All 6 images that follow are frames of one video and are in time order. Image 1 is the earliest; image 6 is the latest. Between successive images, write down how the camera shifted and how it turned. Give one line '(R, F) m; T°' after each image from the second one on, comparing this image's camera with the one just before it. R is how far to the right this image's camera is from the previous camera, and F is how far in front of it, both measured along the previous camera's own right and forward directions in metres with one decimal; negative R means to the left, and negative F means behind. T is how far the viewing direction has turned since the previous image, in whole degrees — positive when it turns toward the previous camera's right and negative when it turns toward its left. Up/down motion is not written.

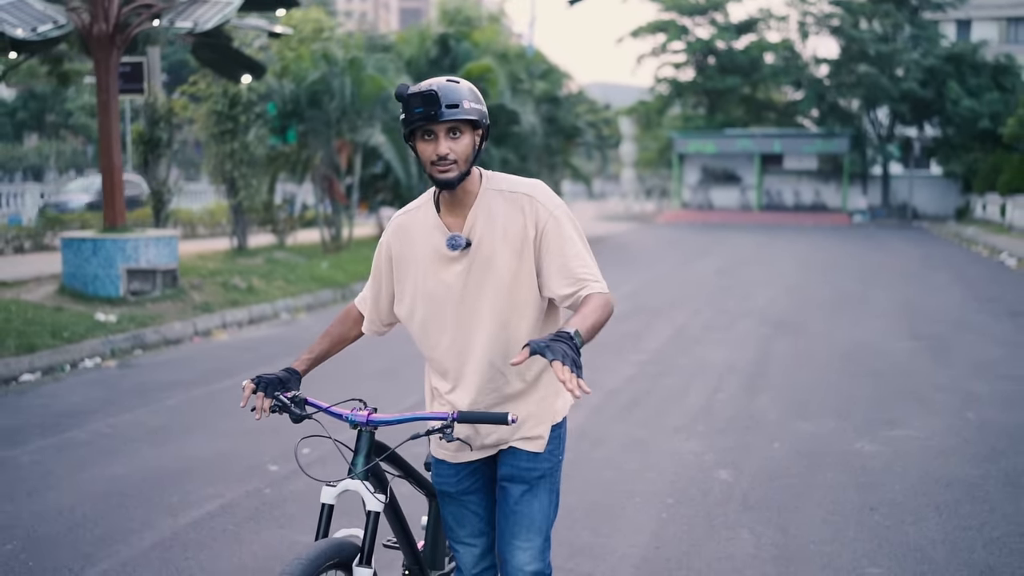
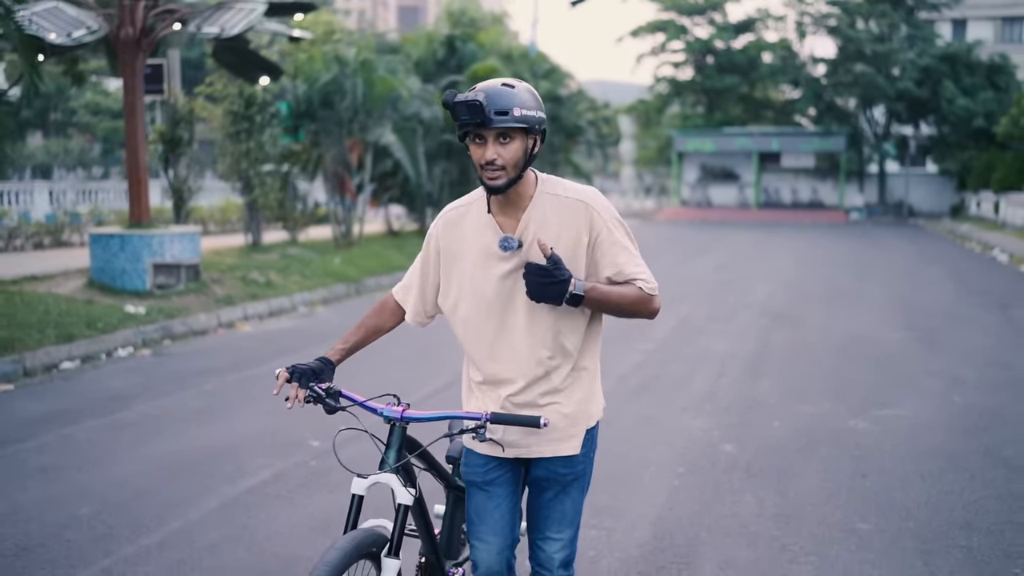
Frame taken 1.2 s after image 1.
(-0.1, -0.5) m; 0°
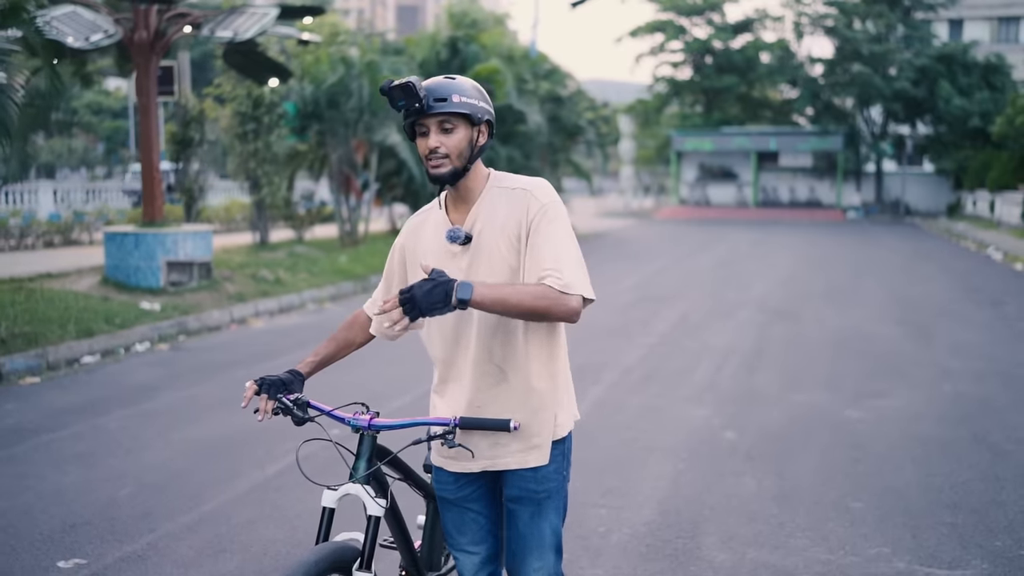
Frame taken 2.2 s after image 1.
(-0.1, -0.3) m; 0°
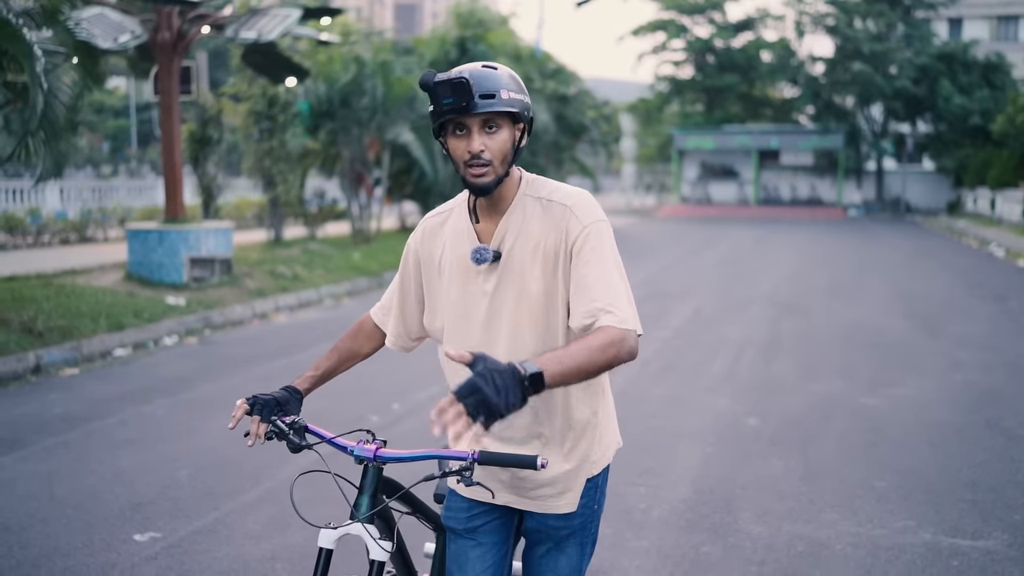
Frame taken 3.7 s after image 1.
(-0.2, -0.3) m; 0°
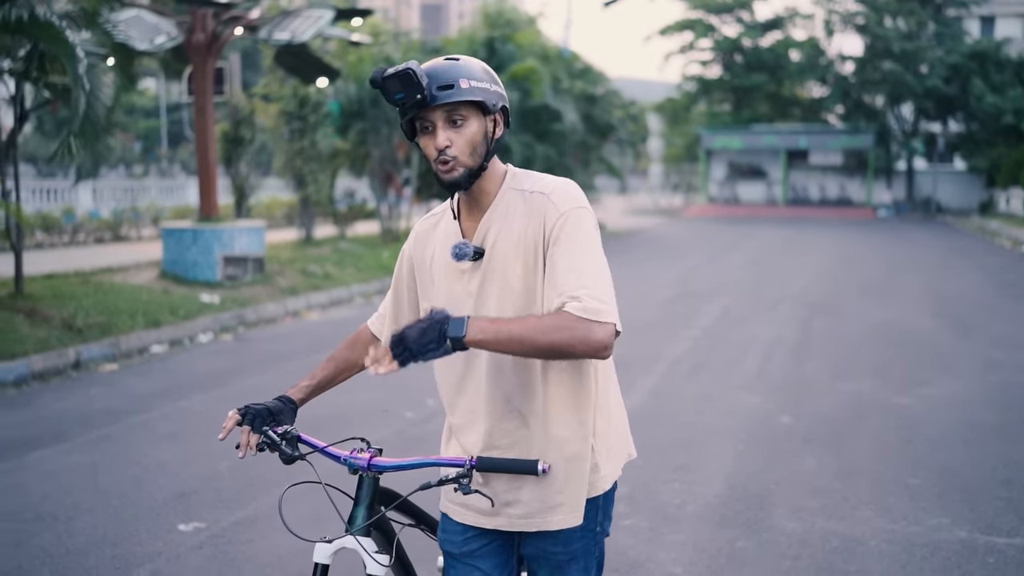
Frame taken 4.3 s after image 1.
(0.0, -0.1) m; -1°
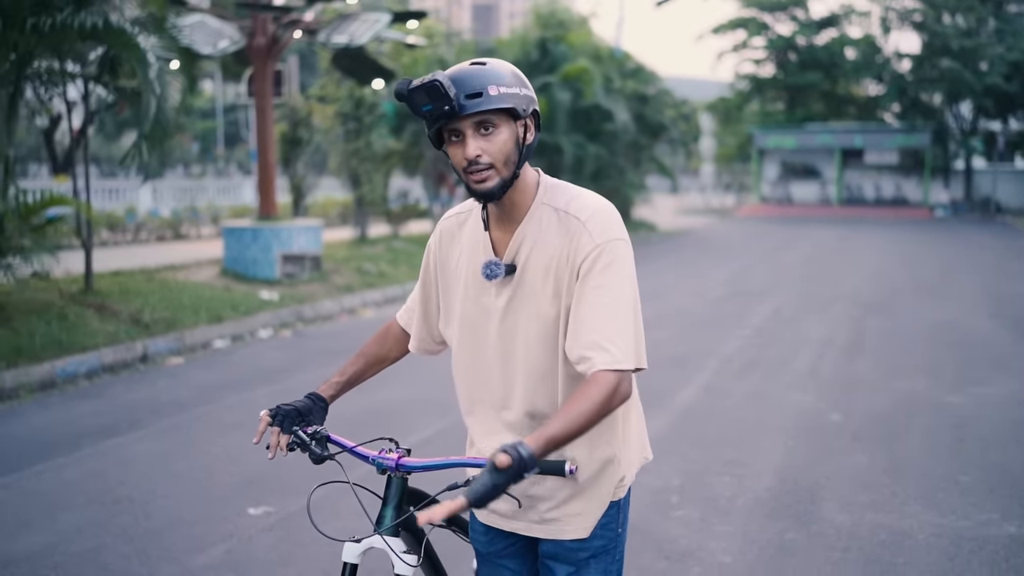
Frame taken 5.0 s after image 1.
(0.0, -0.2) m; -3°
